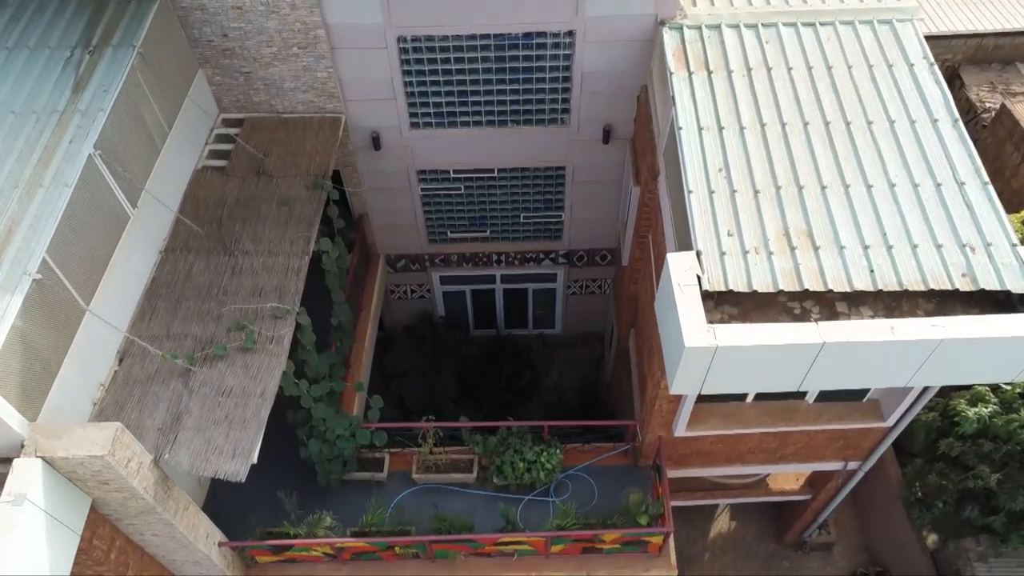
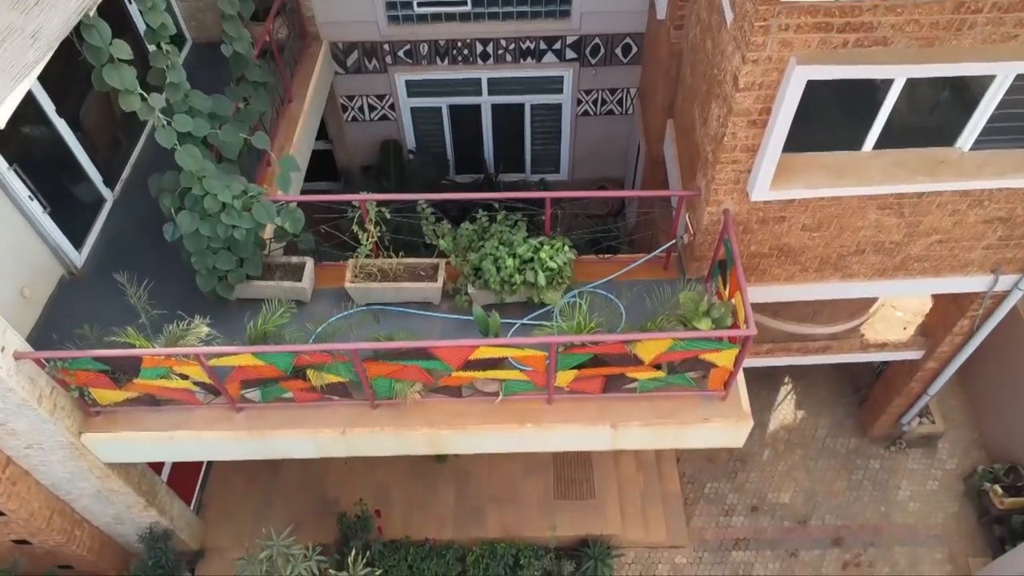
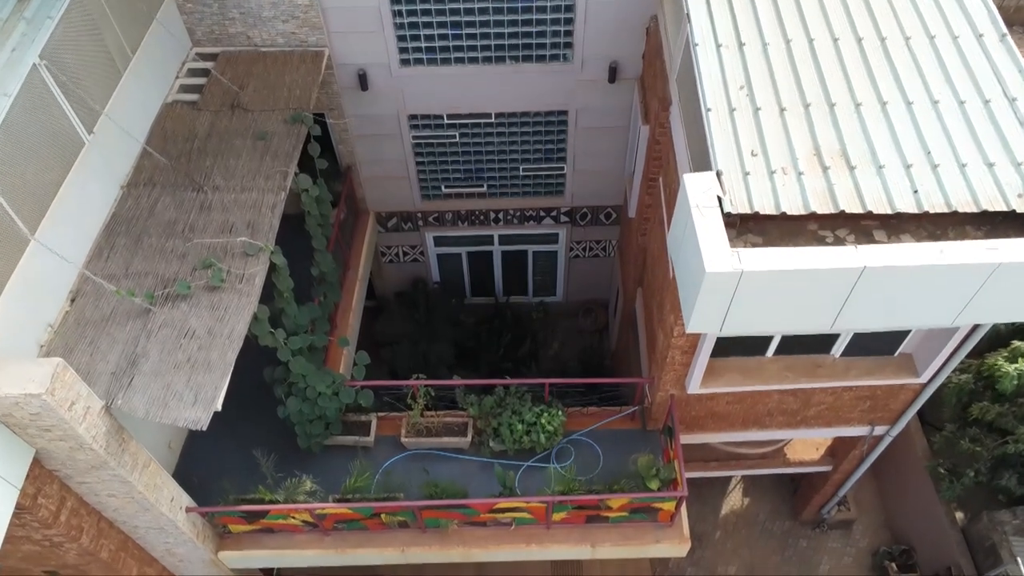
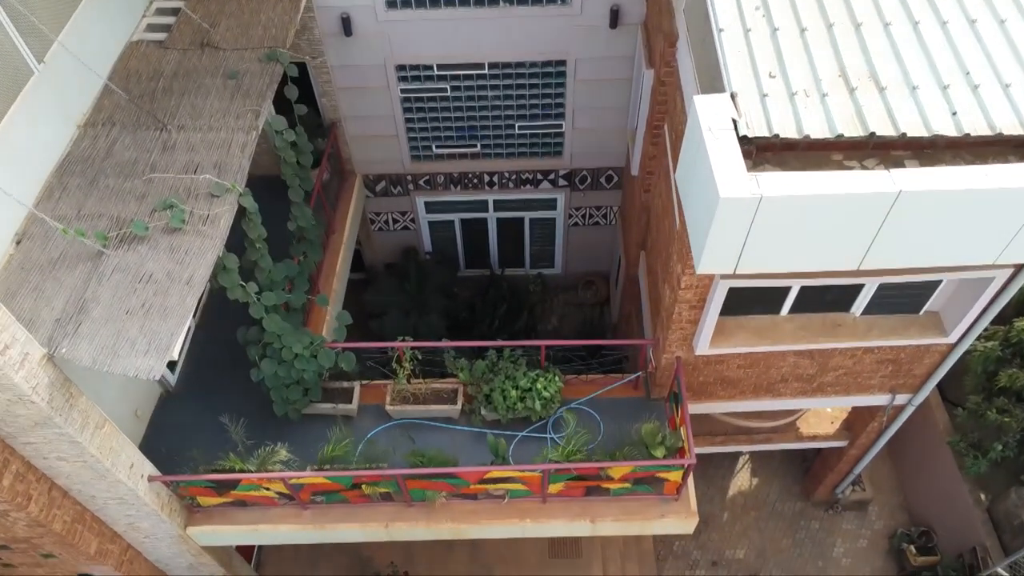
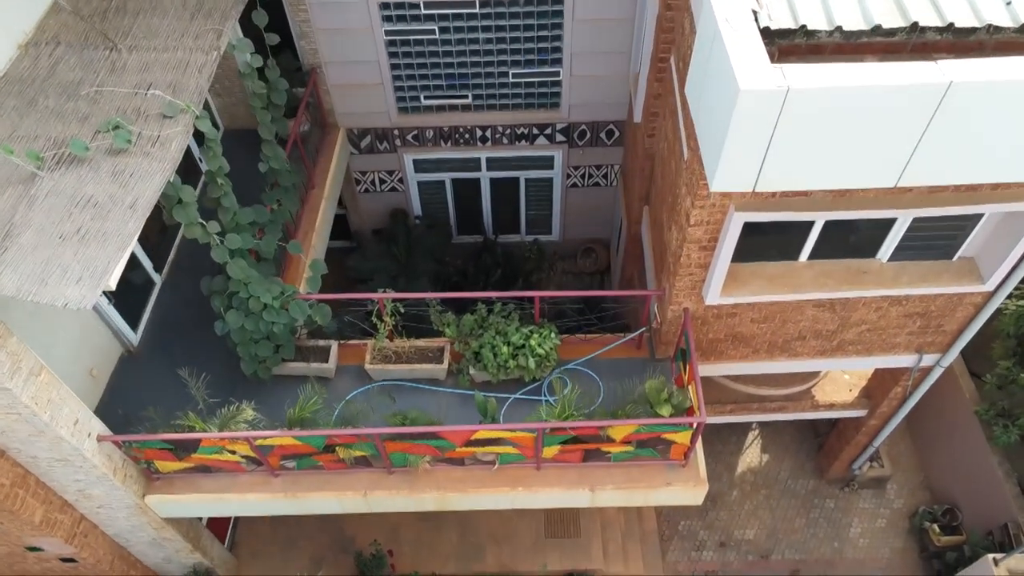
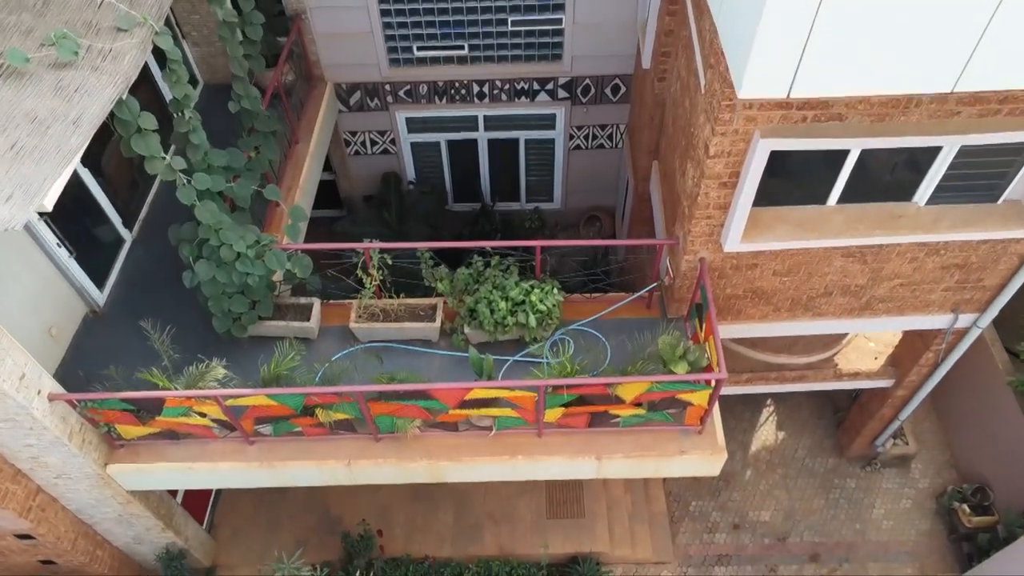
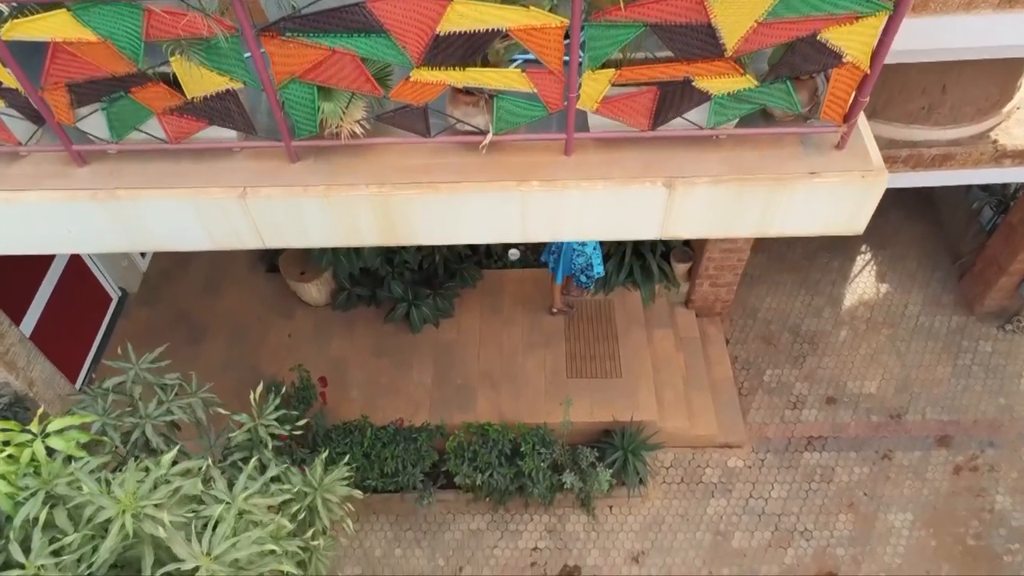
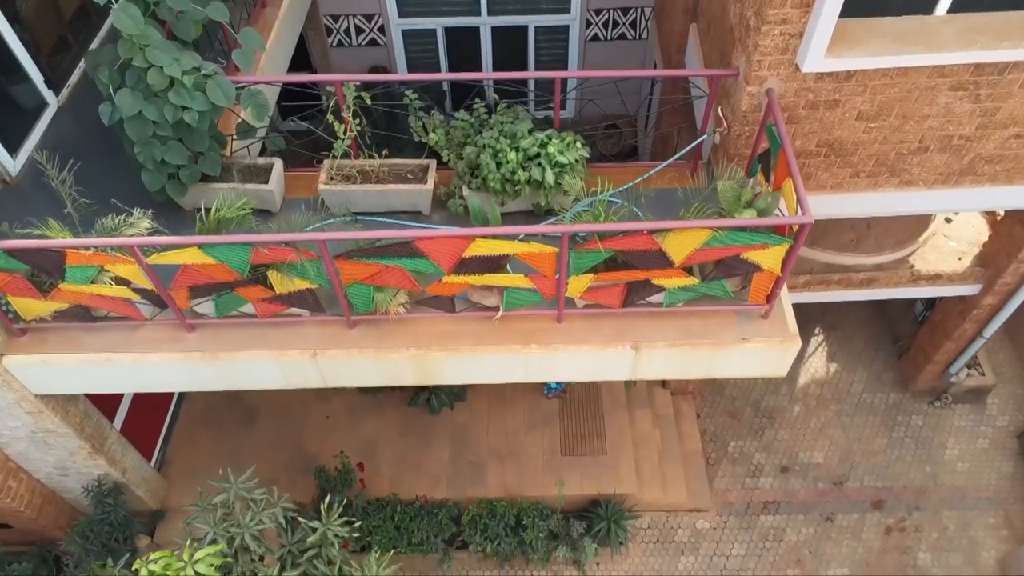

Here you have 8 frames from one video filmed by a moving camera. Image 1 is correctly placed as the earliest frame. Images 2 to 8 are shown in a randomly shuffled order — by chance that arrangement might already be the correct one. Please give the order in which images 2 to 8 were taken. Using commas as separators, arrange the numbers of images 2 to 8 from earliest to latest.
3, 4, 5, 6, 2, 8, 7
